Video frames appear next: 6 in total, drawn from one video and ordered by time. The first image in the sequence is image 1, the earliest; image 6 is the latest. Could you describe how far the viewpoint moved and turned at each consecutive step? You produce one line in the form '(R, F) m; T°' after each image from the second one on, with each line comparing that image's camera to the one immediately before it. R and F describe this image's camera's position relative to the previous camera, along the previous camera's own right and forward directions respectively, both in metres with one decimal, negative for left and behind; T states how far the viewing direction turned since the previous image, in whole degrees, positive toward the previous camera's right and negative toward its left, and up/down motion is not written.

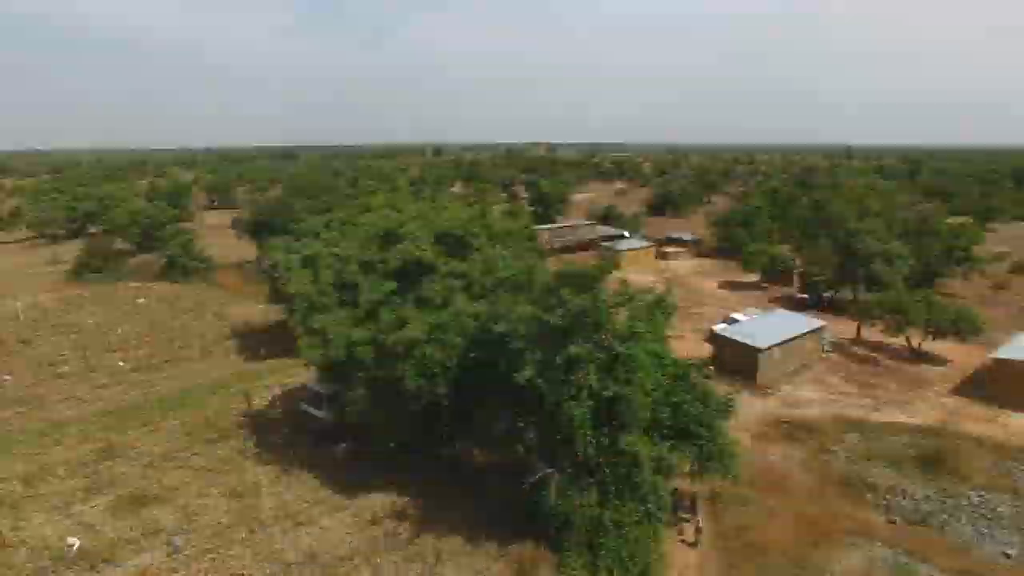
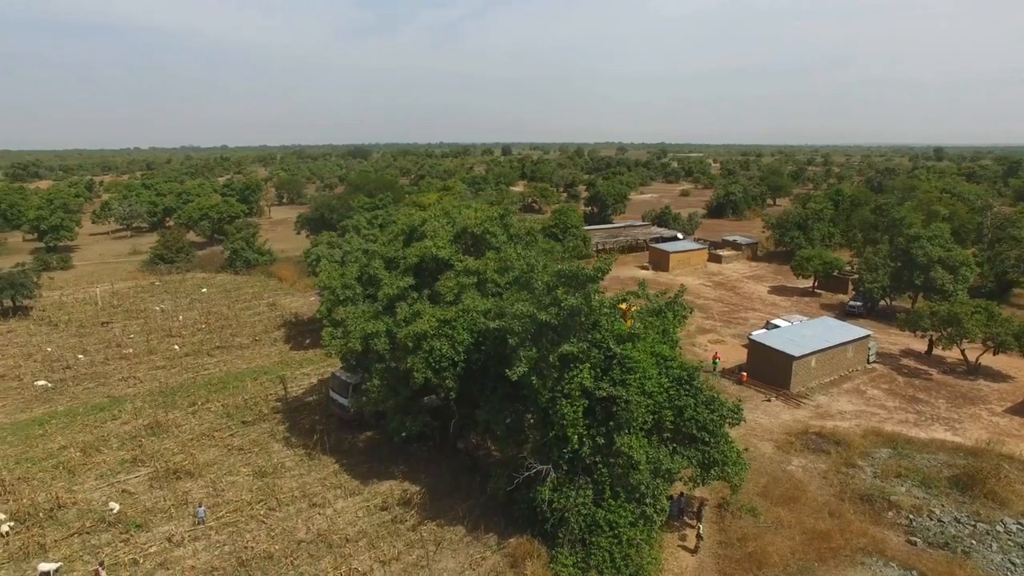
(+1.3, -0.2) m; -6°
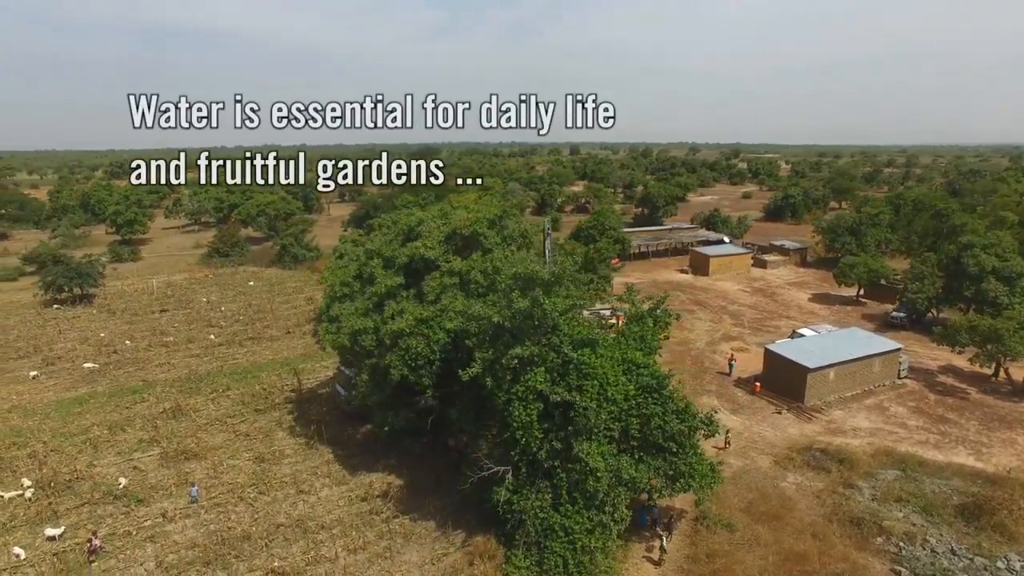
(+2.0, 0.0) m; -7°
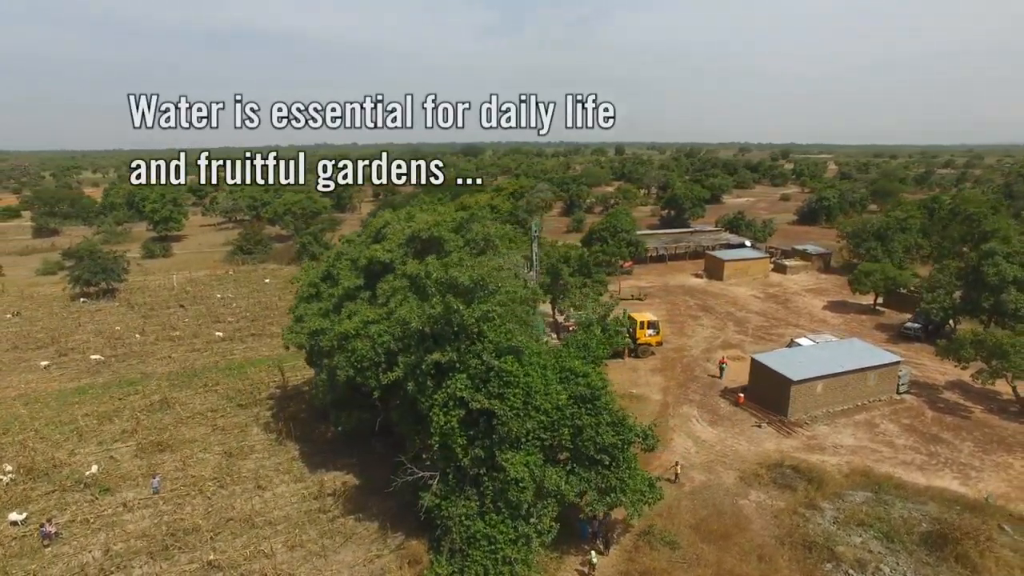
(+2.2, +0.2) m; -5°
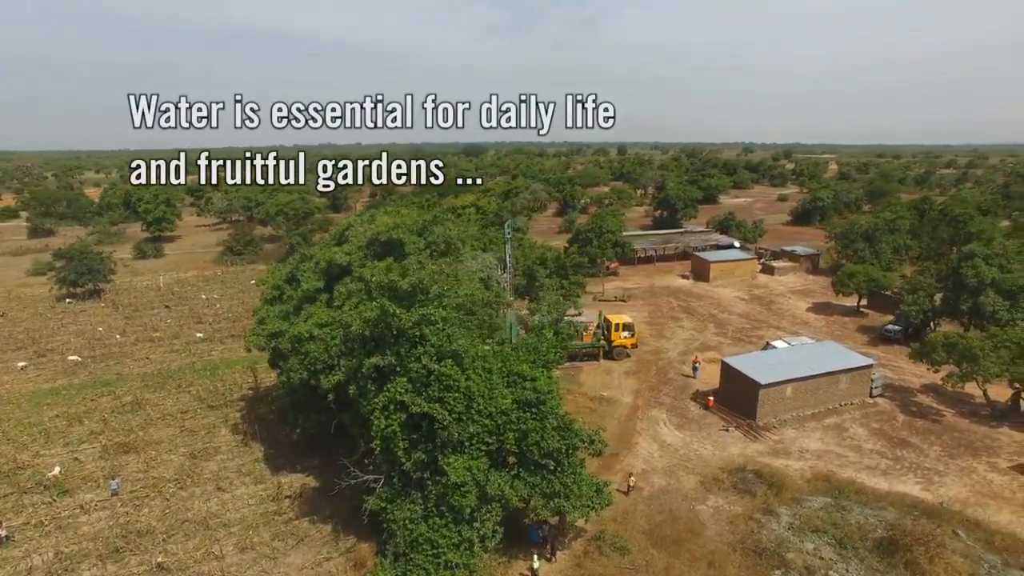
(+1.1, +0.1) m; -1°
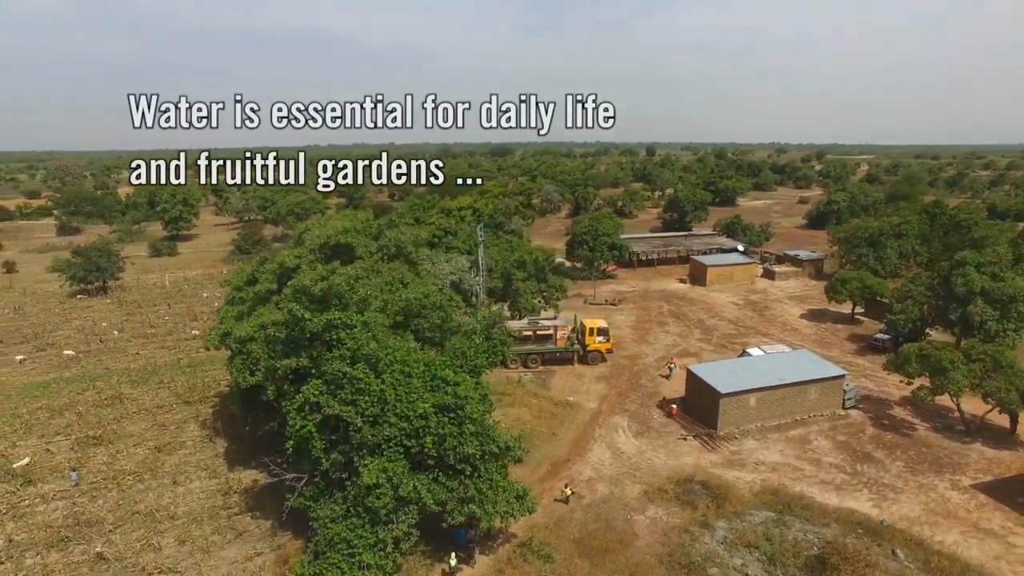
(+2.1, +0.1) m; -3°
